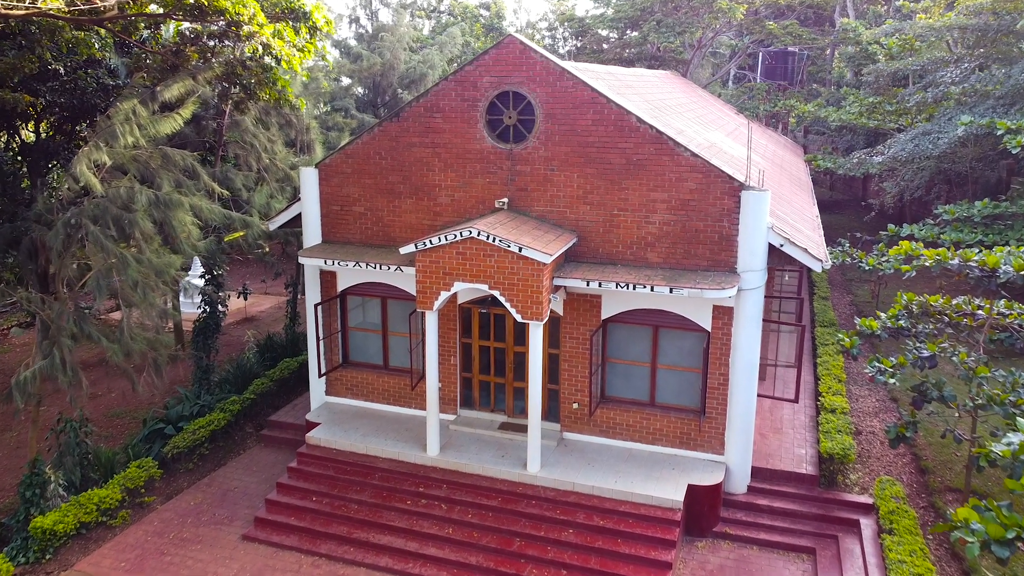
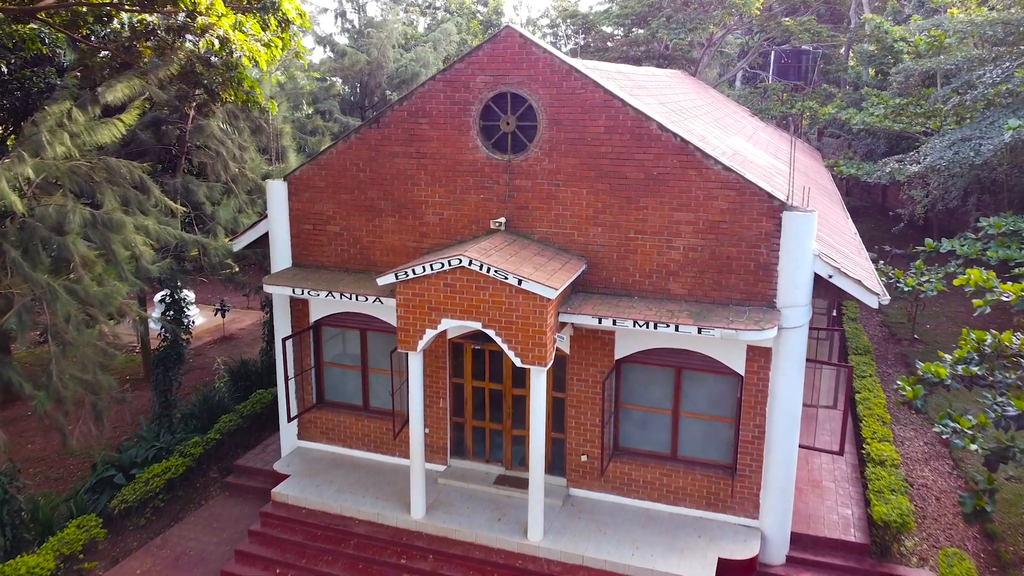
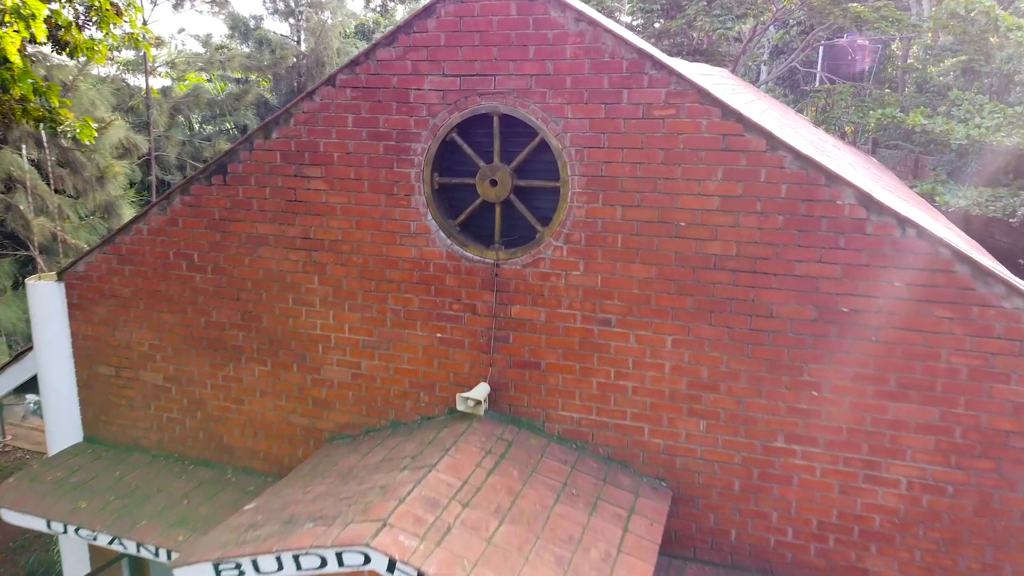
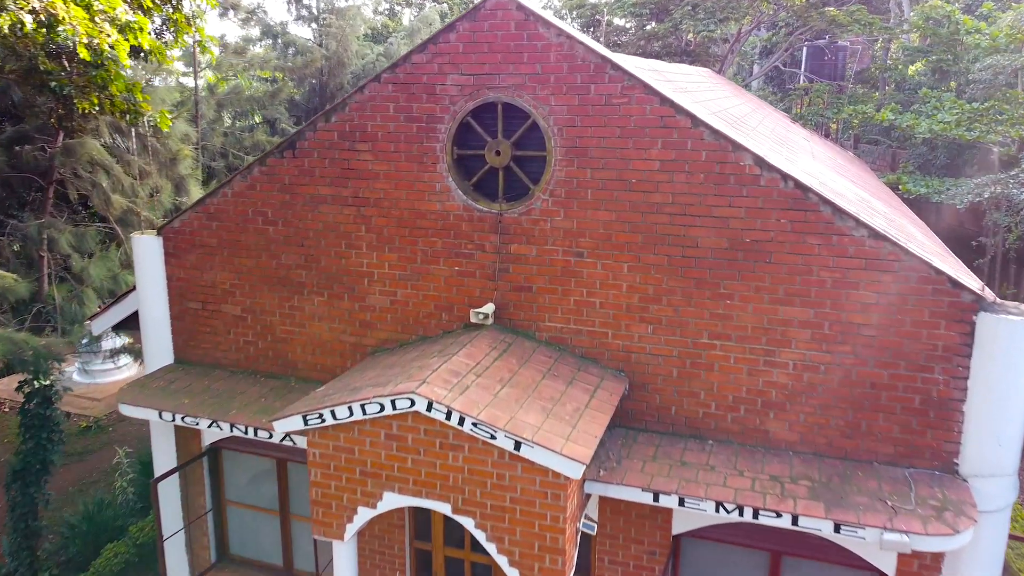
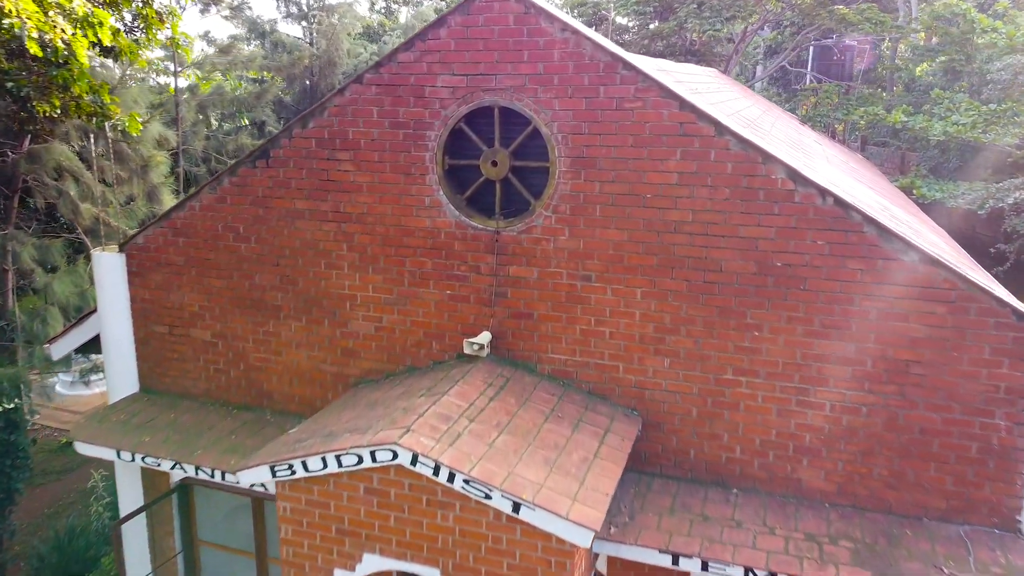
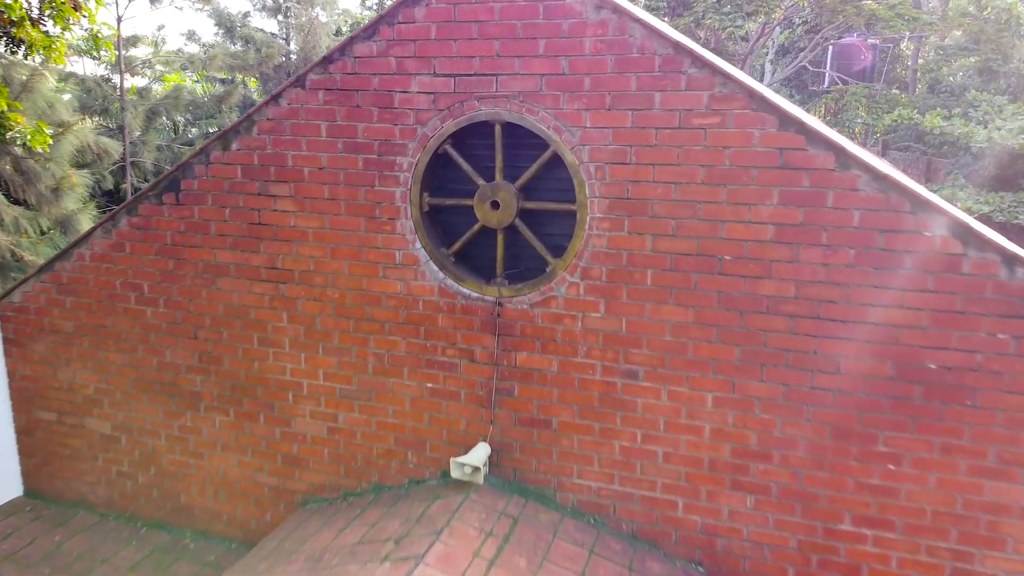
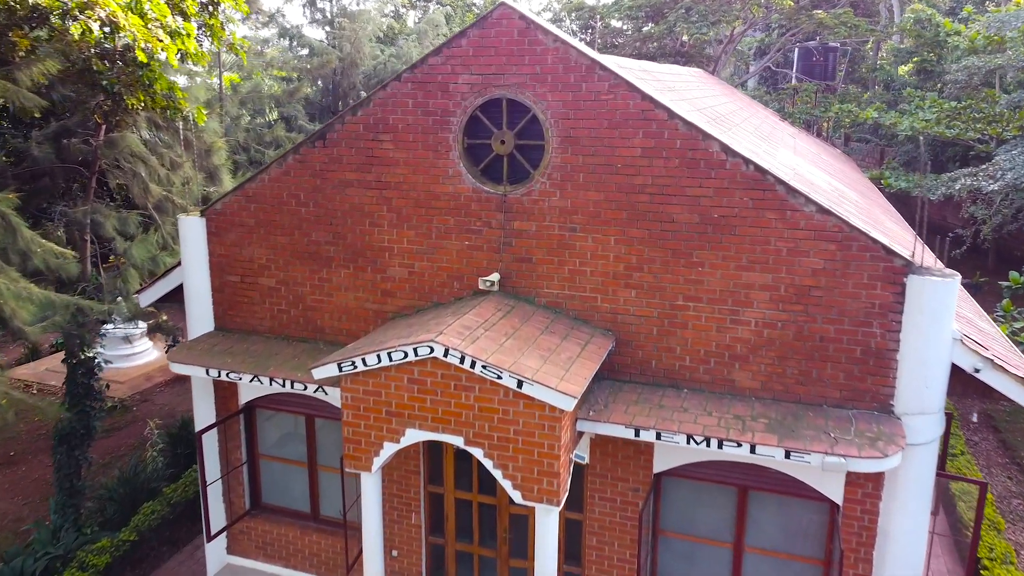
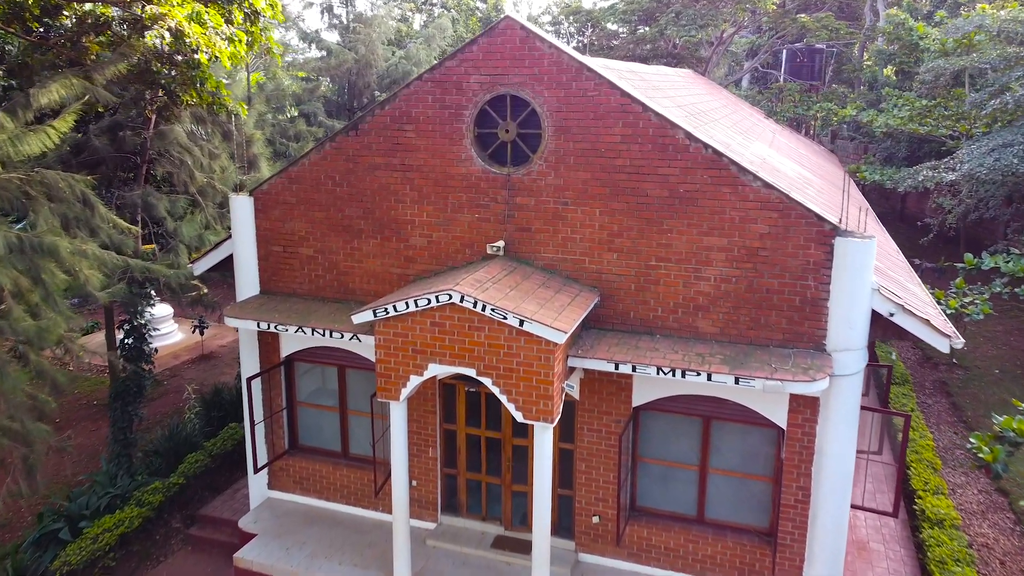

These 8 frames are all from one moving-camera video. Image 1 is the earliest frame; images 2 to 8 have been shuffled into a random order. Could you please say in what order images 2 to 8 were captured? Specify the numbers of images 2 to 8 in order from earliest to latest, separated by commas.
2, 8, 7, 4, 5, 3, 6
